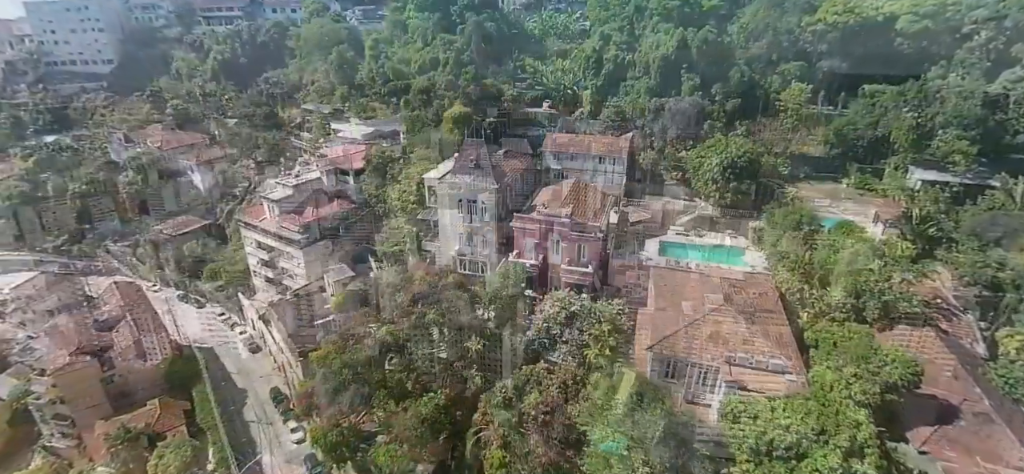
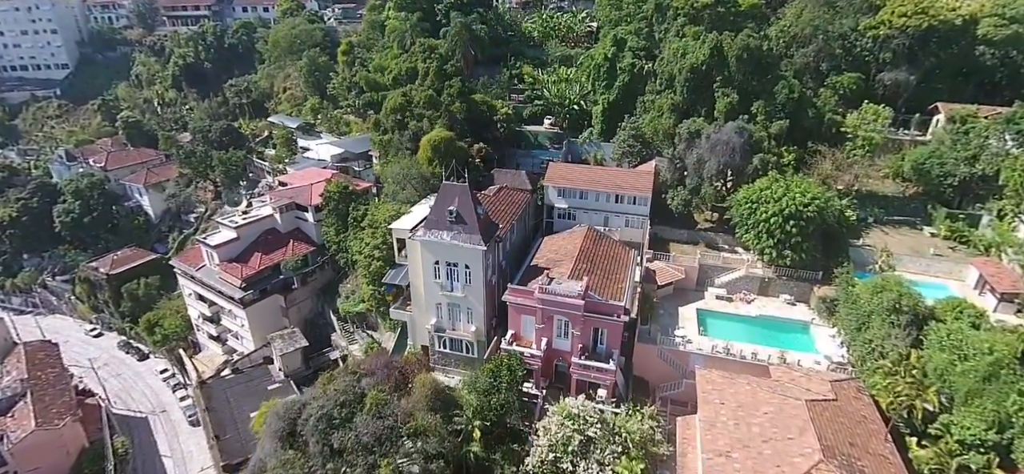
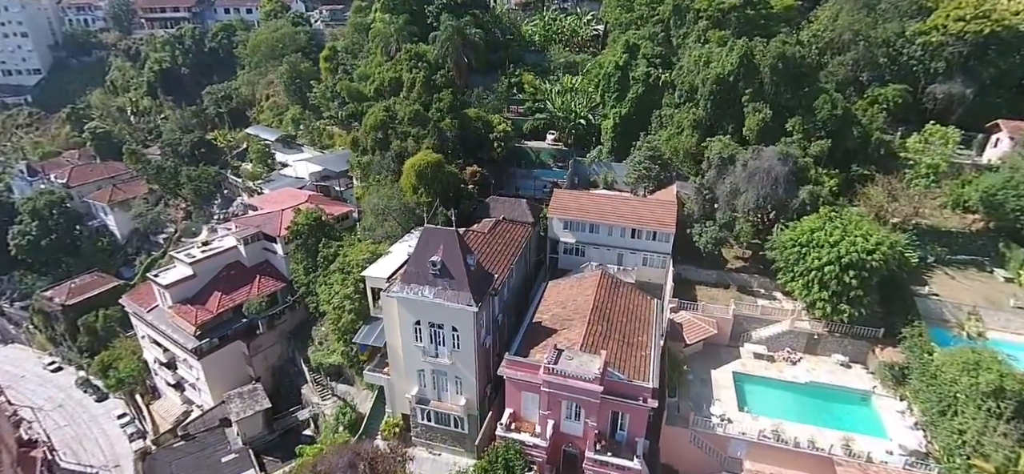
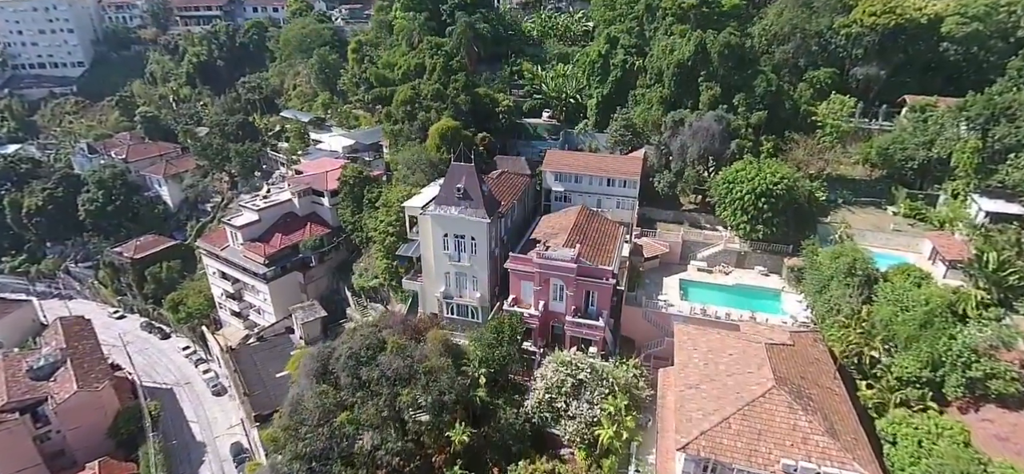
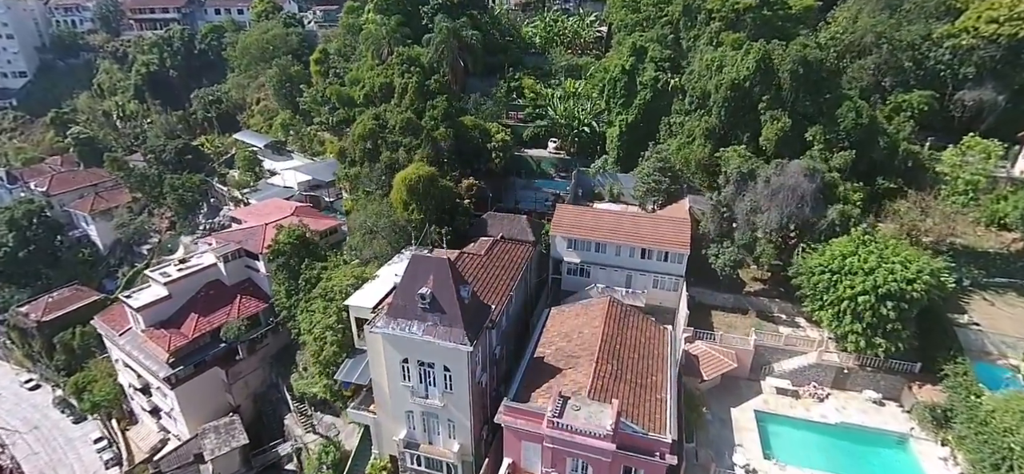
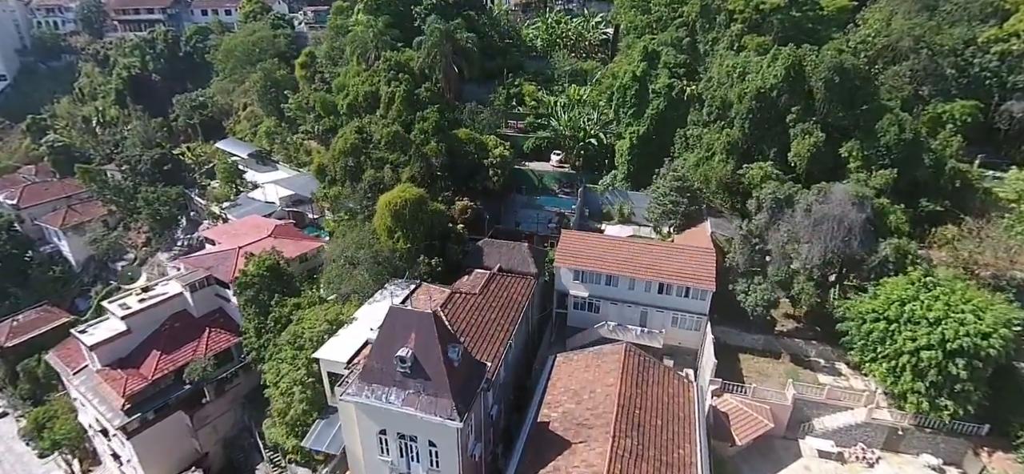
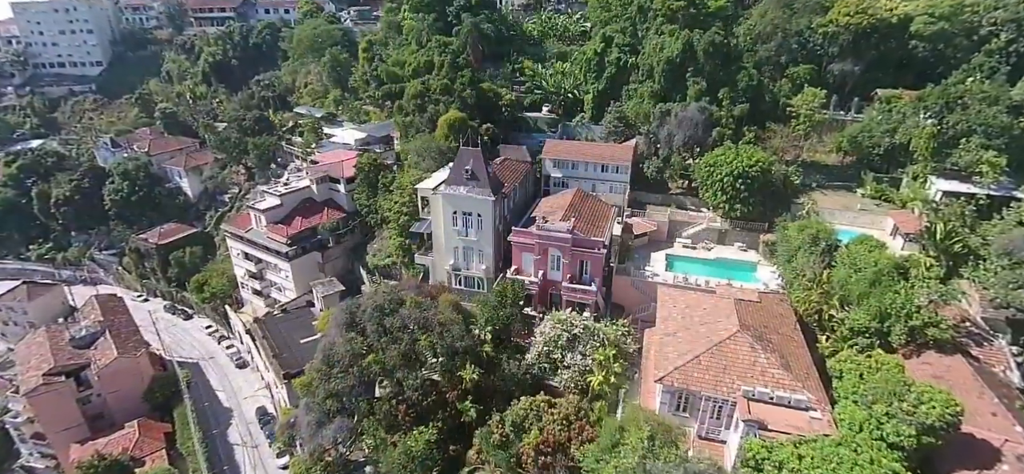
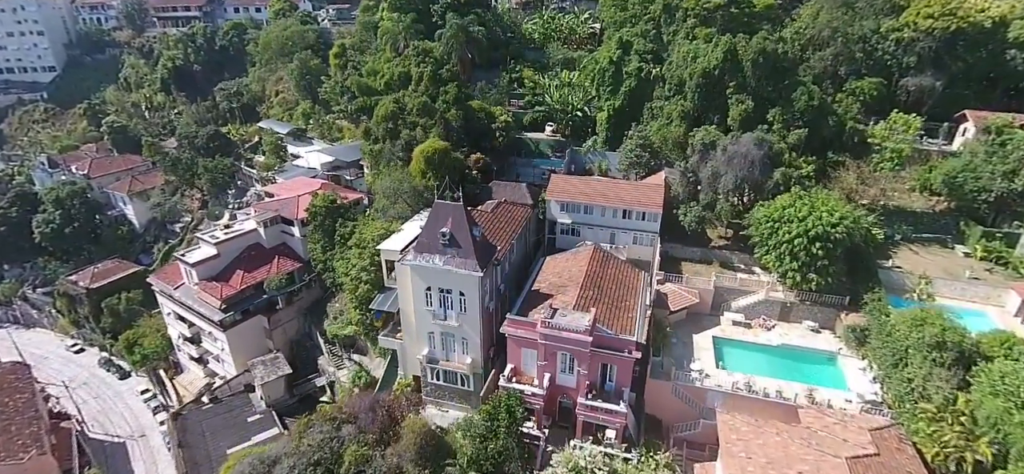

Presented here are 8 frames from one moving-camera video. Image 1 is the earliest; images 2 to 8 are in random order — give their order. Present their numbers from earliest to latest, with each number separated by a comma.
7, 4, 2, 8, 3, 5, 6
